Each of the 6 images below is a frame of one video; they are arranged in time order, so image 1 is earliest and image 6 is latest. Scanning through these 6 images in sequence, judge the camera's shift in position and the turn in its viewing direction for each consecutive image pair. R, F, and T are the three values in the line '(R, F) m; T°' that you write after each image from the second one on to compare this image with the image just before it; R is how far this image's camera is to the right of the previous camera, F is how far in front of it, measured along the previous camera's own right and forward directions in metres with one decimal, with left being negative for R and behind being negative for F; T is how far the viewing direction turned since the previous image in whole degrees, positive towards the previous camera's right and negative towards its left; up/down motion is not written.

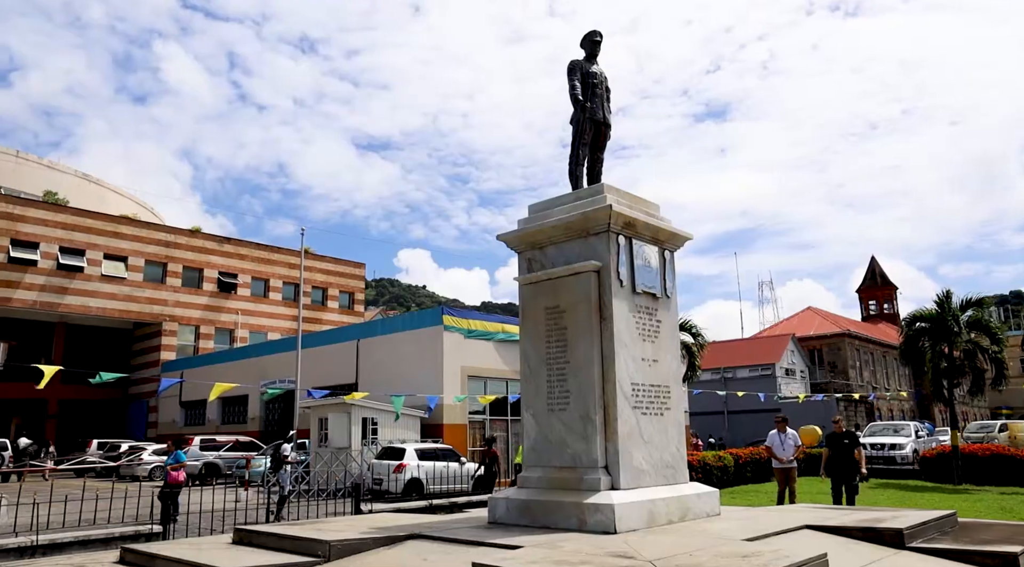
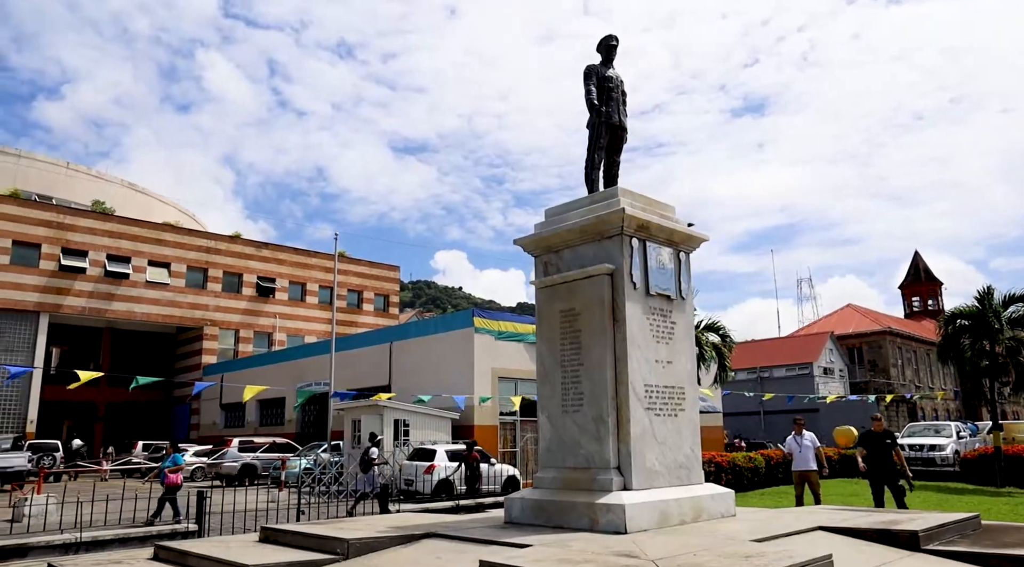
(+0.3, -0.2) m; -3°
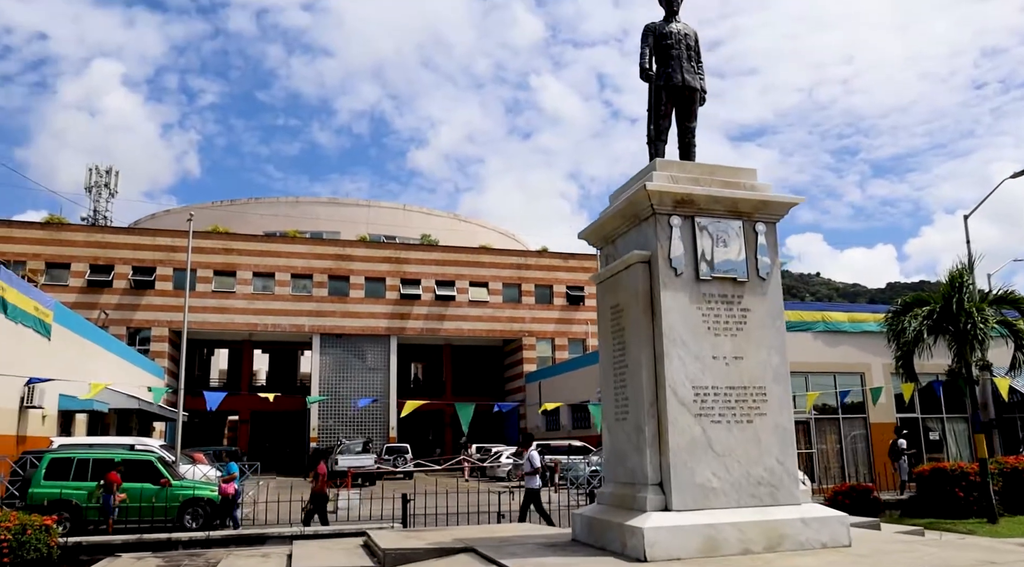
(+3.4, +1.3) m; -27°
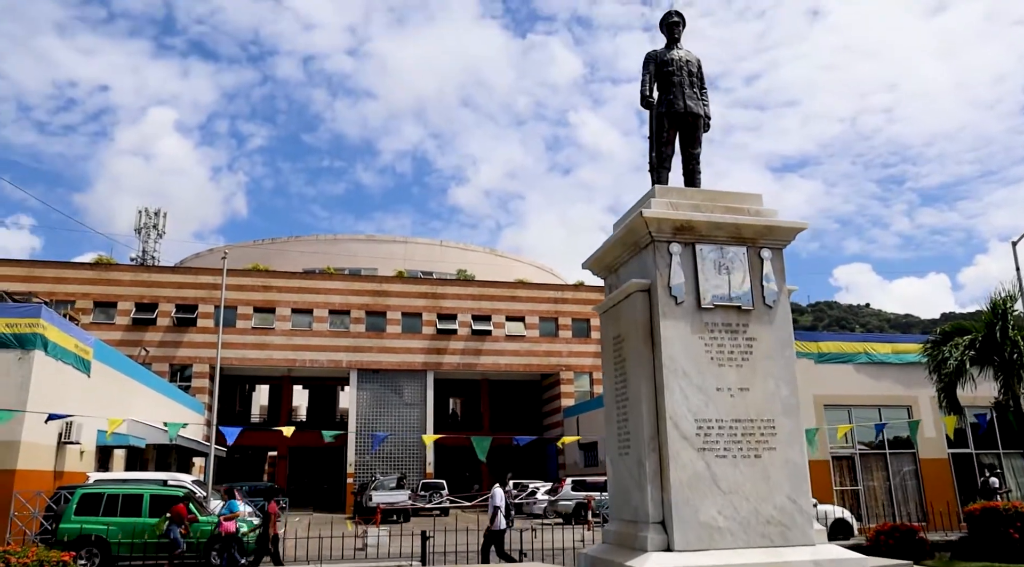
(+0.5, +0.2) m; -3°
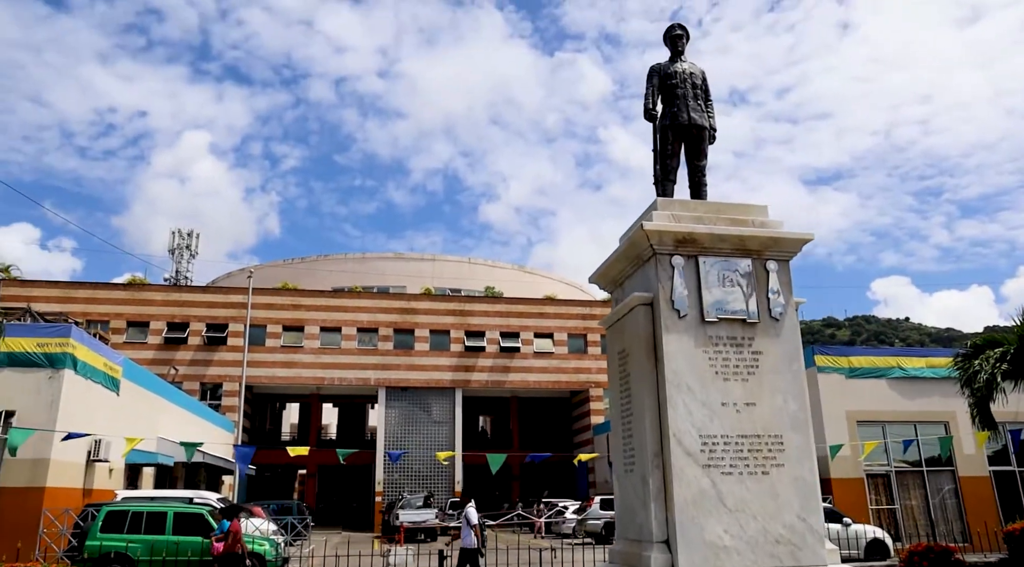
(+0.3, +0.1) m; -2°
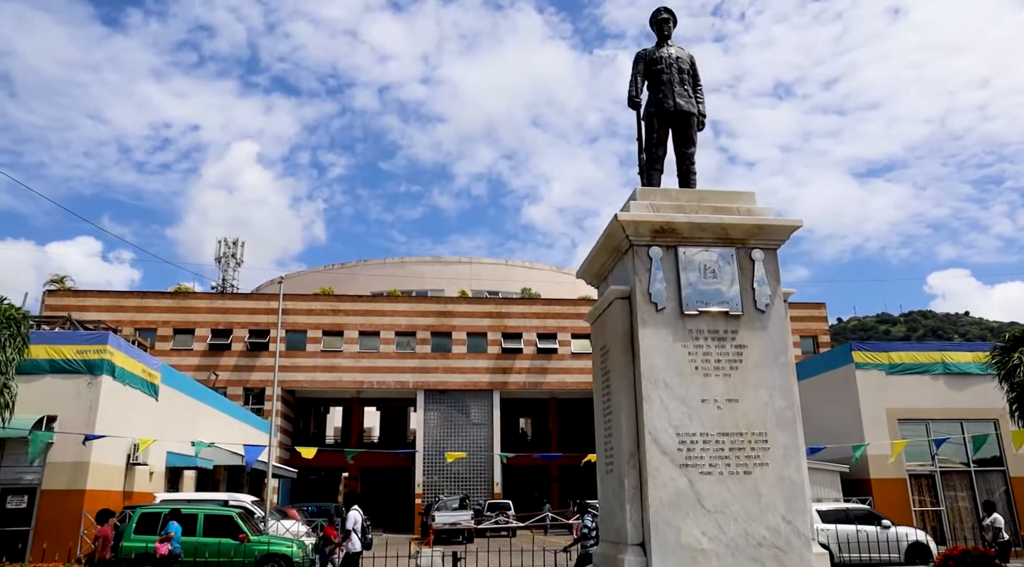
(+0.7, +0.2) m; -4°
